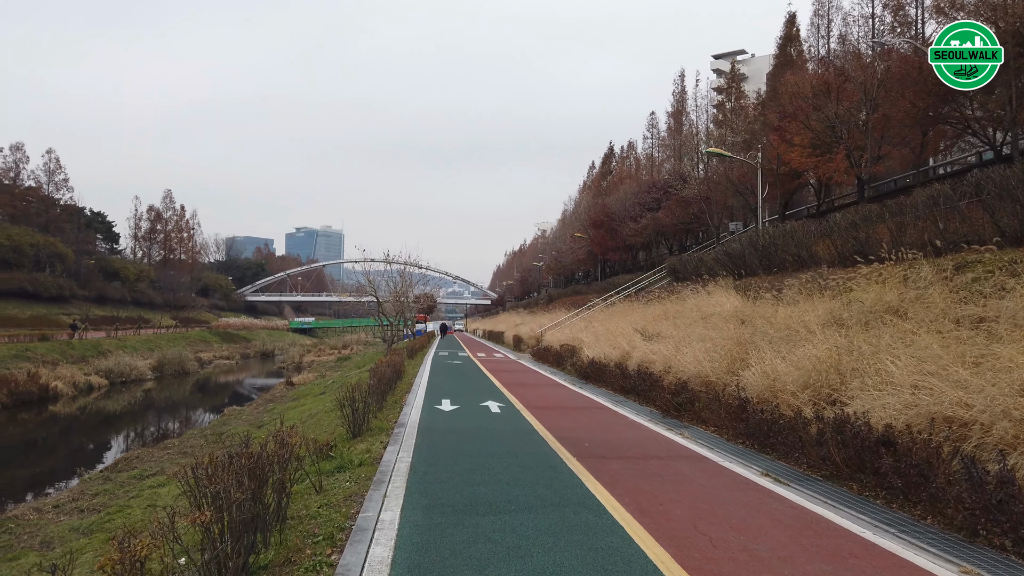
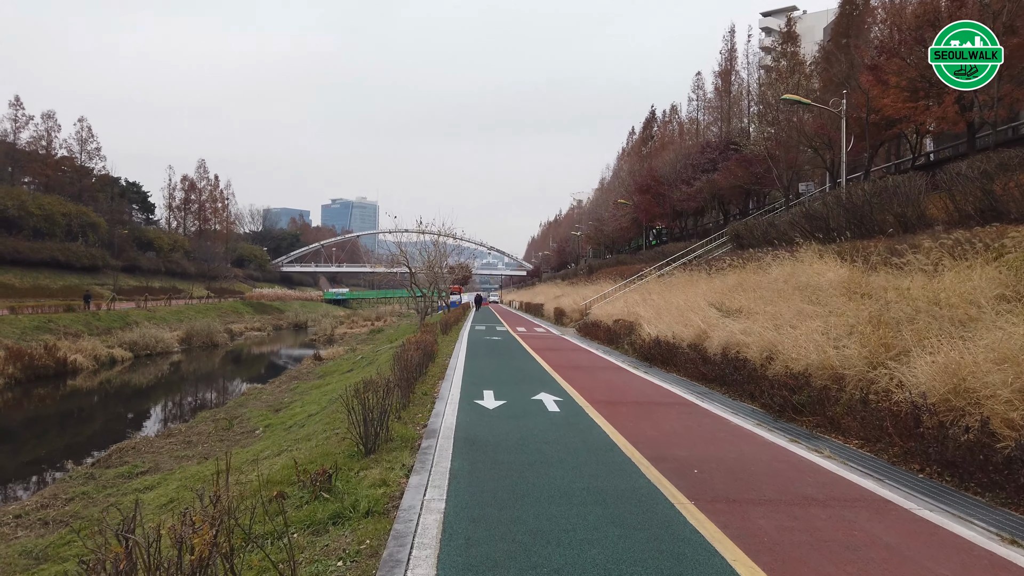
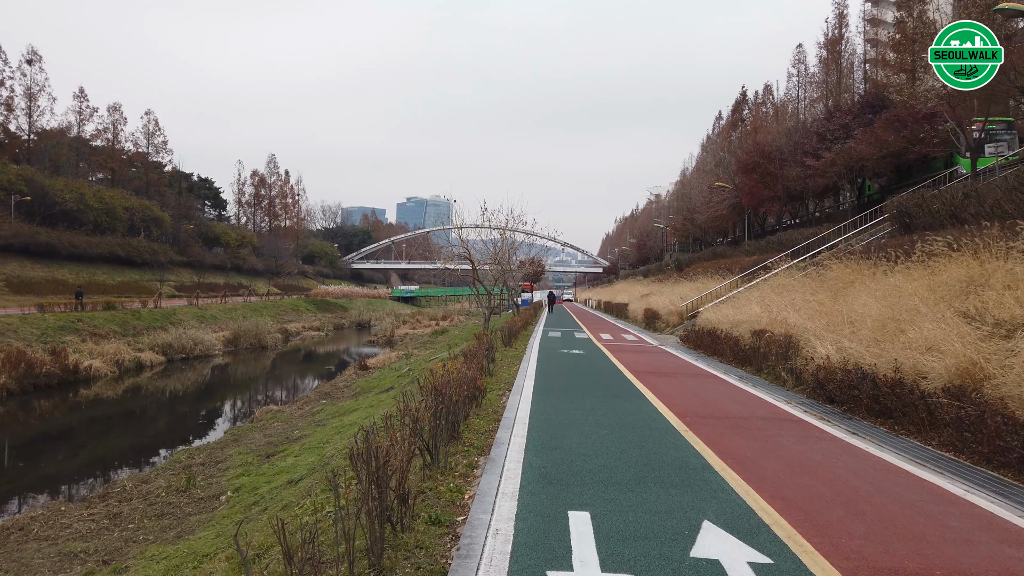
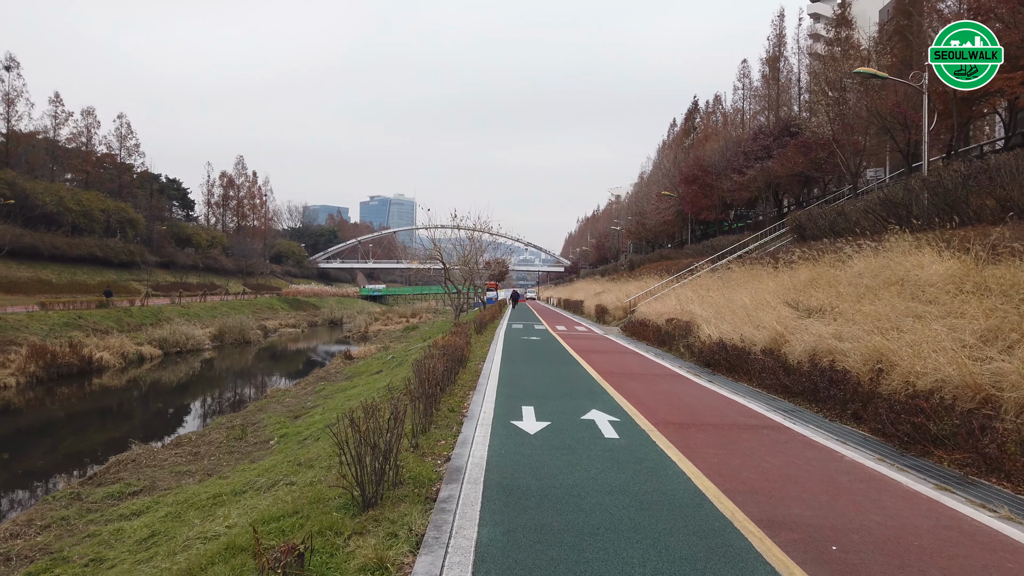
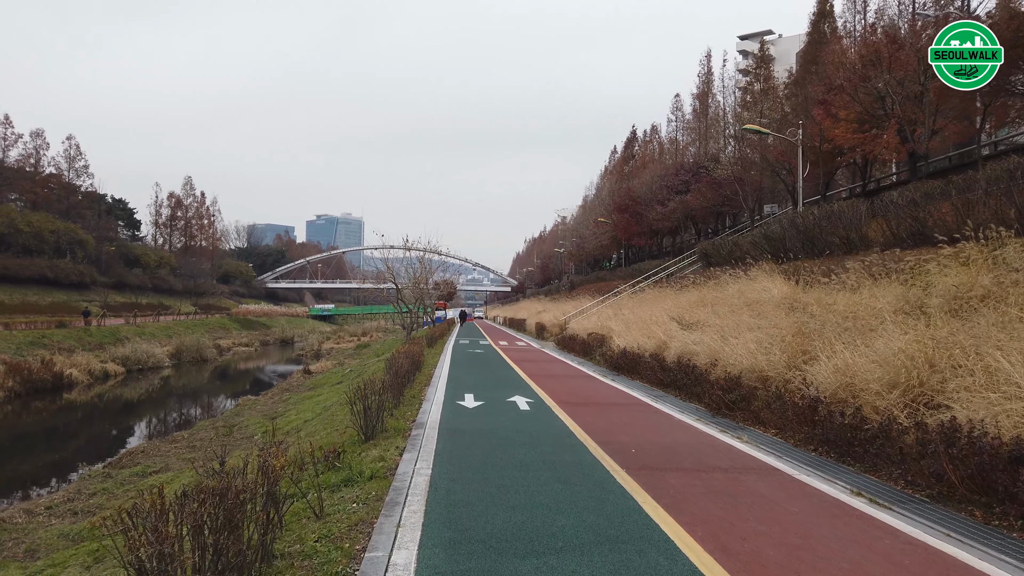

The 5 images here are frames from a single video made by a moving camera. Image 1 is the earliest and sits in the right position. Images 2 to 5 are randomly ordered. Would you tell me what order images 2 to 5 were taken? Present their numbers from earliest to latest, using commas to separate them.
5, 2, 4, 3
